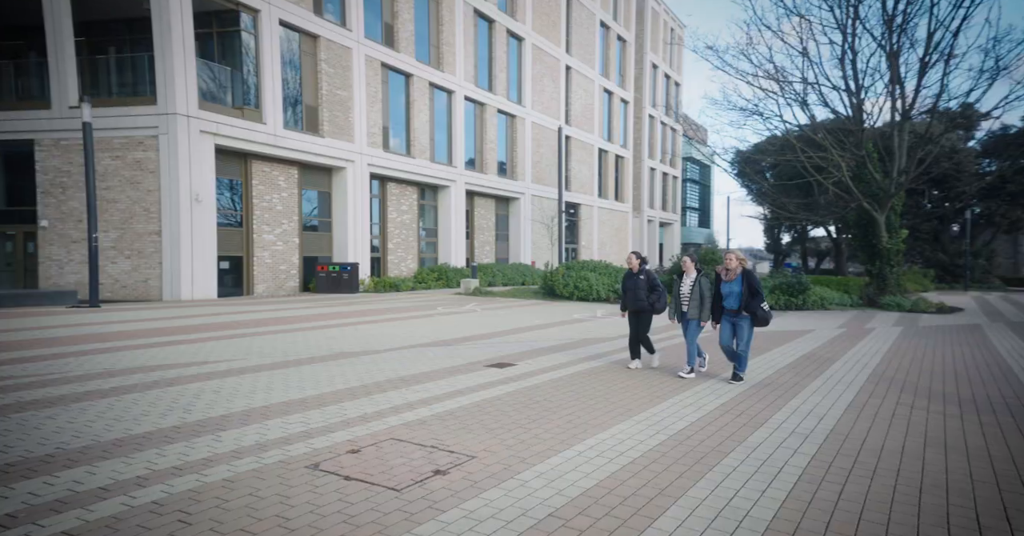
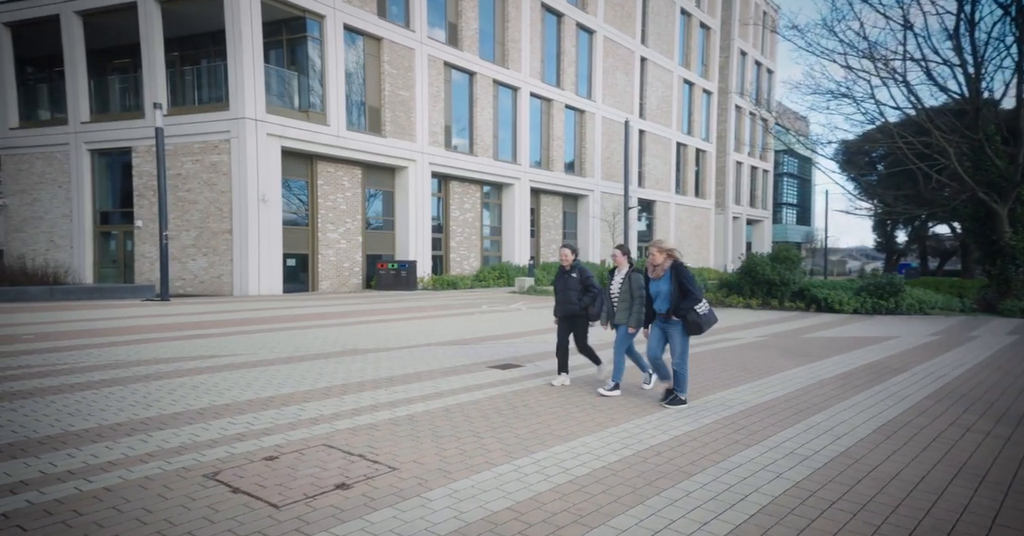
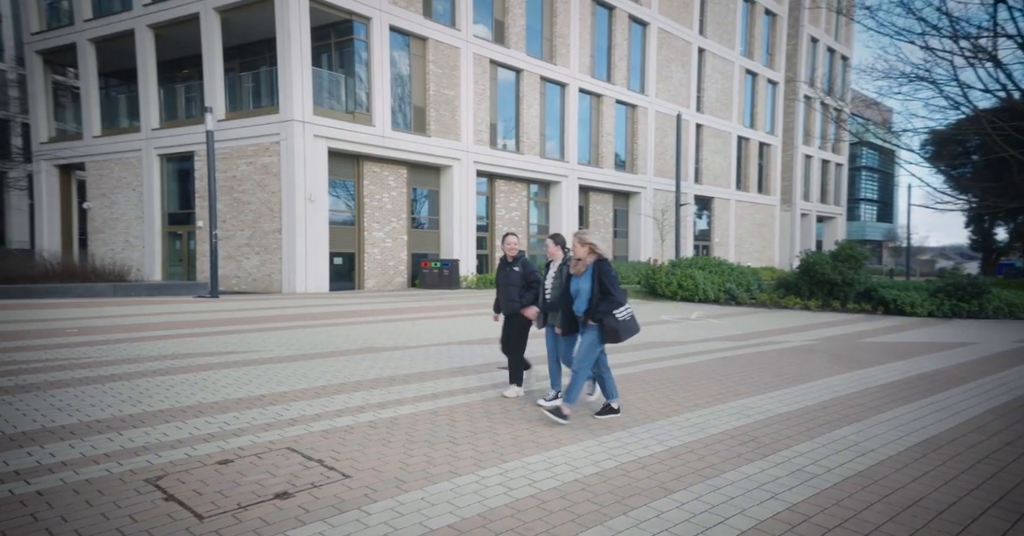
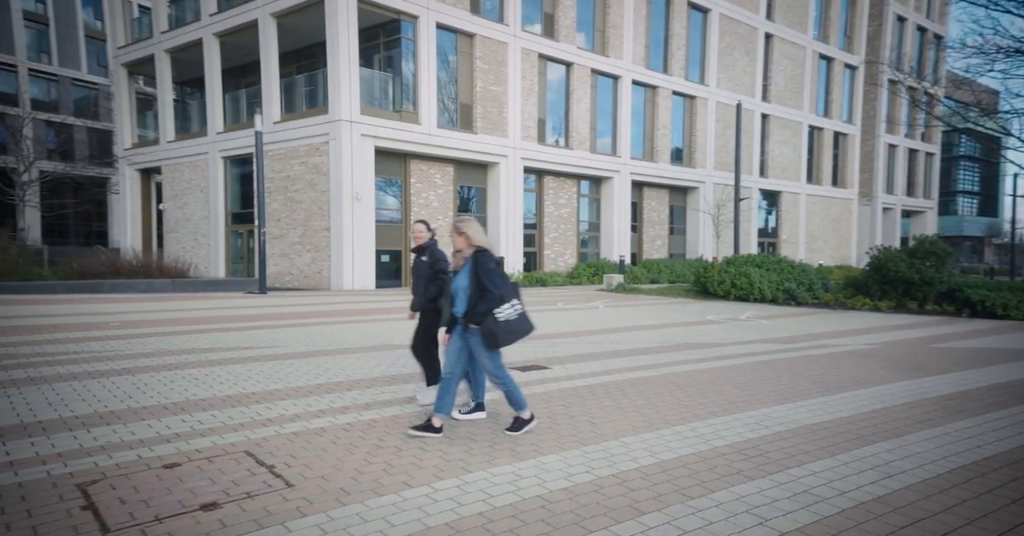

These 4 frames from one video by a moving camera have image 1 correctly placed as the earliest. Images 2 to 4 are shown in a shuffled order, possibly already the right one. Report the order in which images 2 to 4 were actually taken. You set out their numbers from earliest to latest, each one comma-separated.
2, 3, 4
